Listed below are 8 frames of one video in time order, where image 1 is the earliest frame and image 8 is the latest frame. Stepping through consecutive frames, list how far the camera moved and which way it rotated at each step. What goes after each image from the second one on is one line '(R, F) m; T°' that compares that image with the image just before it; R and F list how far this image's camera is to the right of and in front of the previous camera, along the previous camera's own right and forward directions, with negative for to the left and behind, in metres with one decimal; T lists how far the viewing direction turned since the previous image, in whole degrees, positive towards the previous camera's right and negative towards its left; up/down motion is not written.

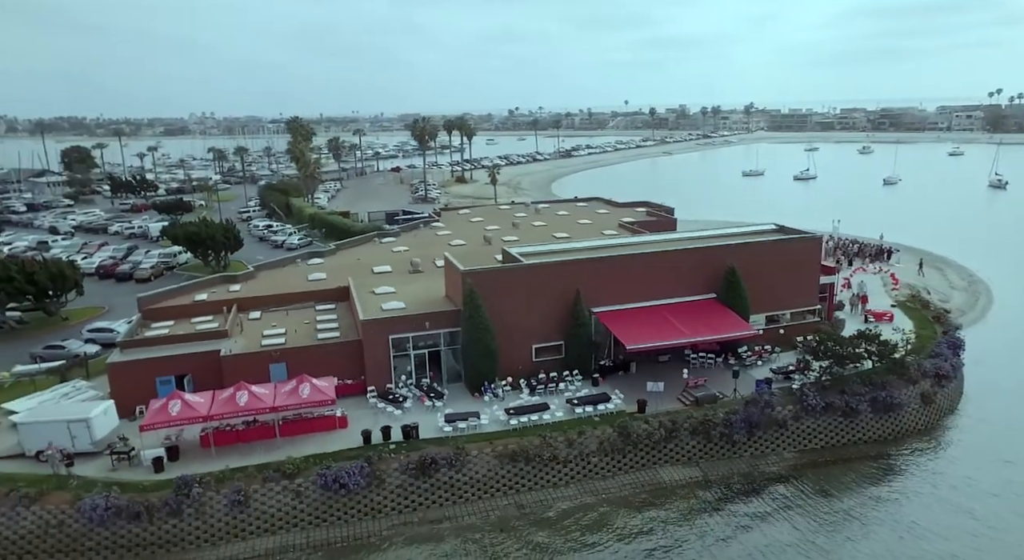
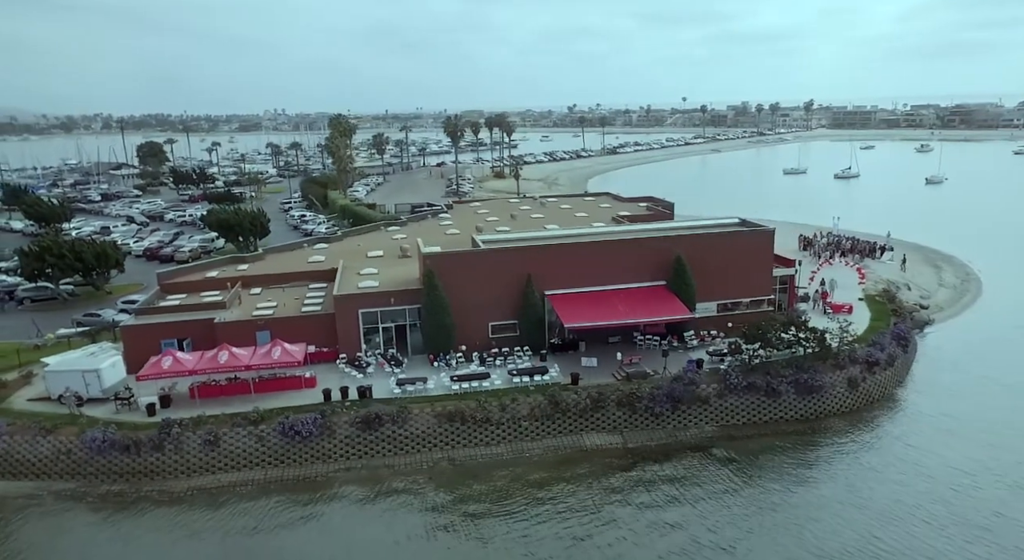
(+4.3, -2.5) m; -5°
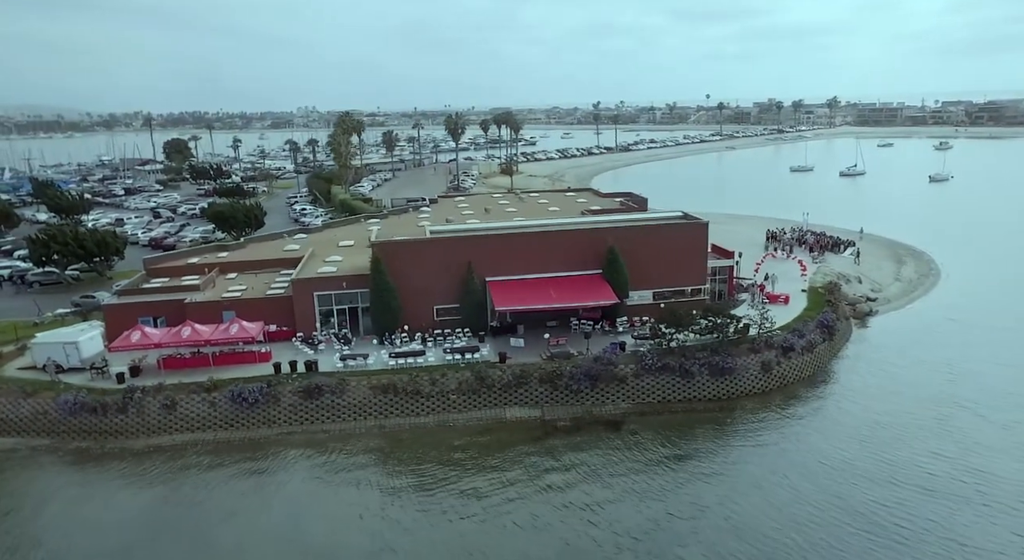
(+3.9, -2.2) m; -3°
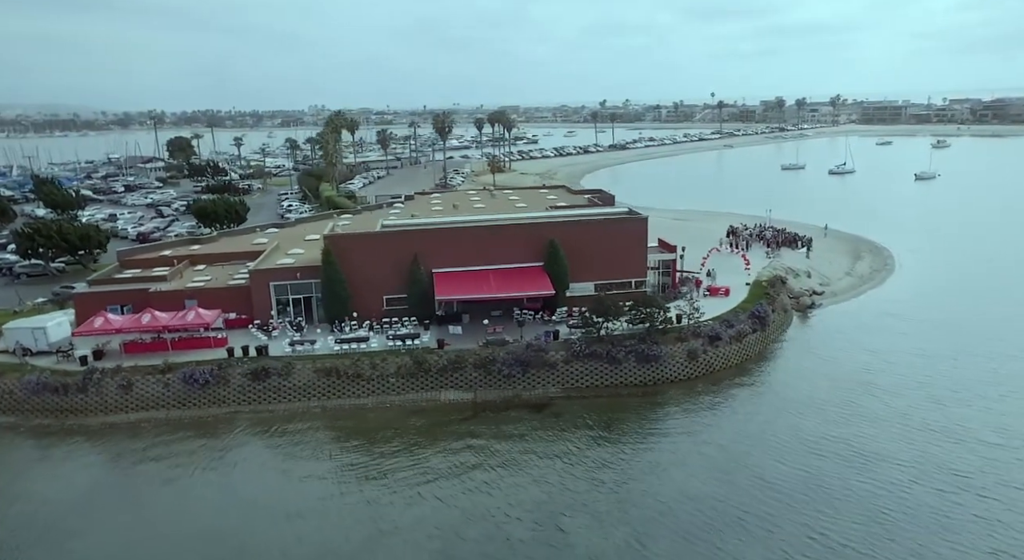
(+3.2, -1.6) m; -1°
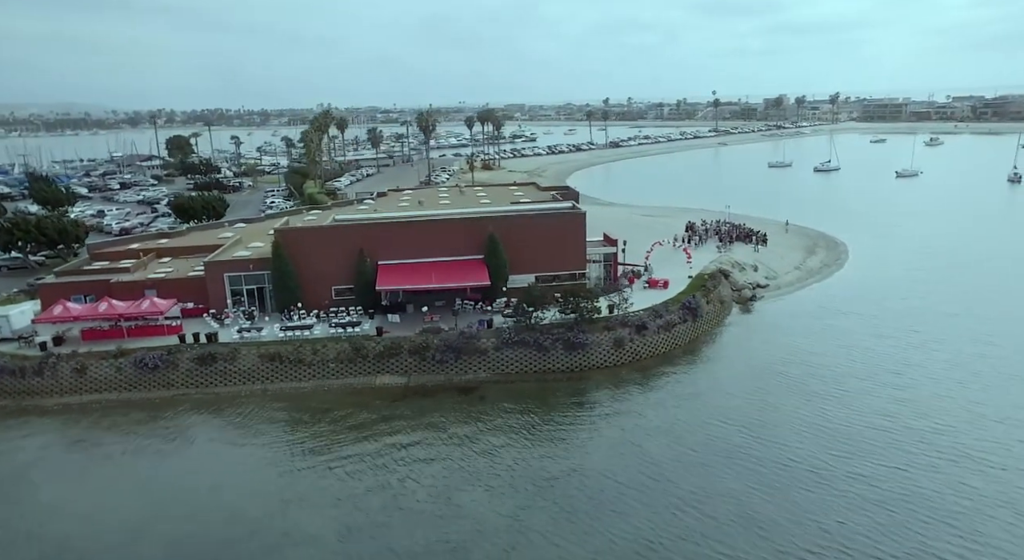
(+3.4, -1.5) m; -1°
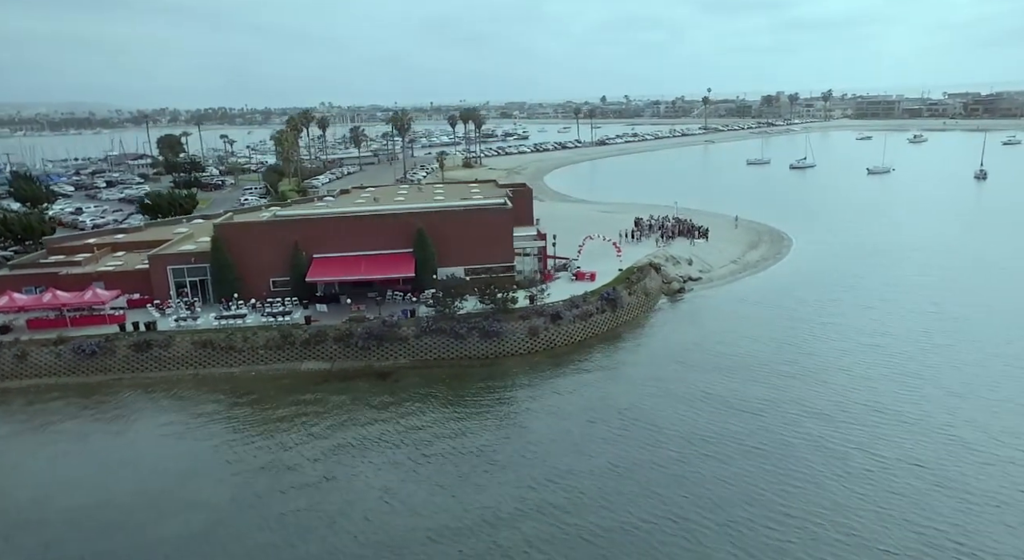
(+4.1, -1.6) m; -1°
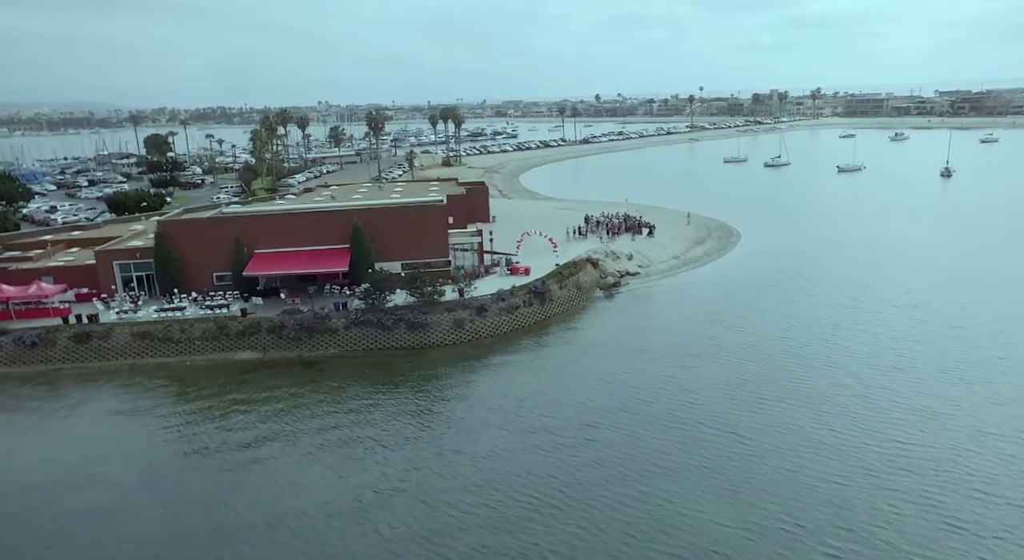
(+3.7, -1.3) m; 0°
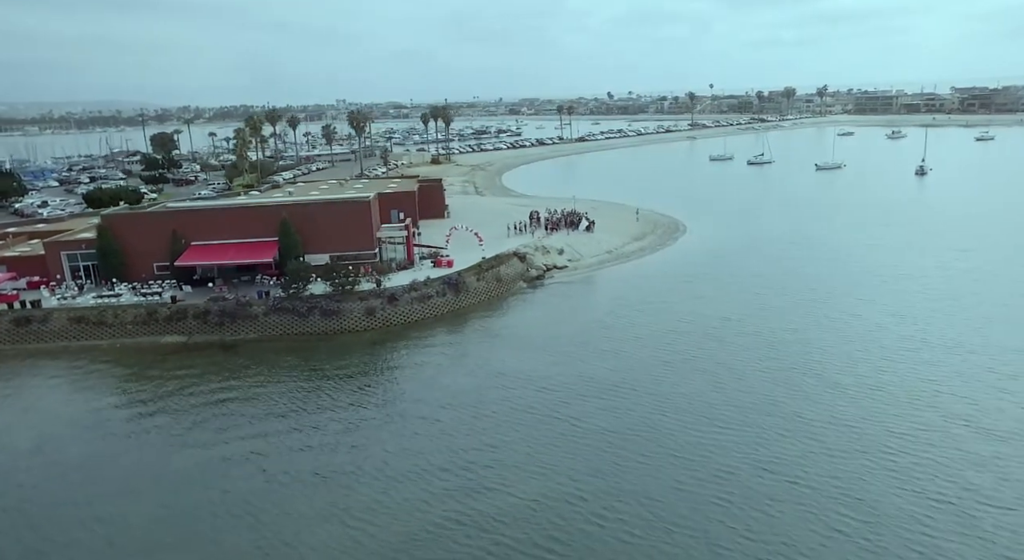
(+5.9, -1.7) m; -2°
